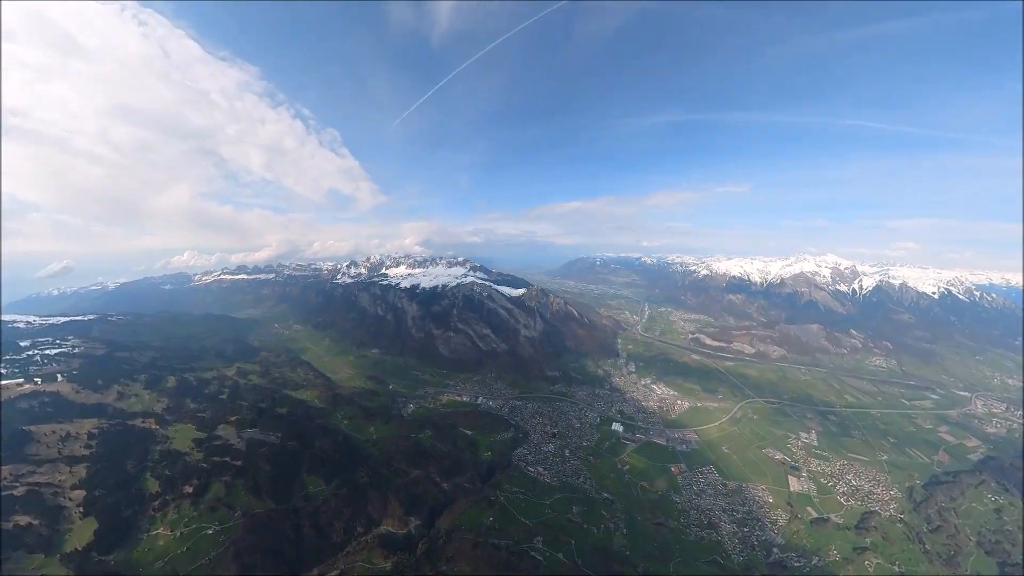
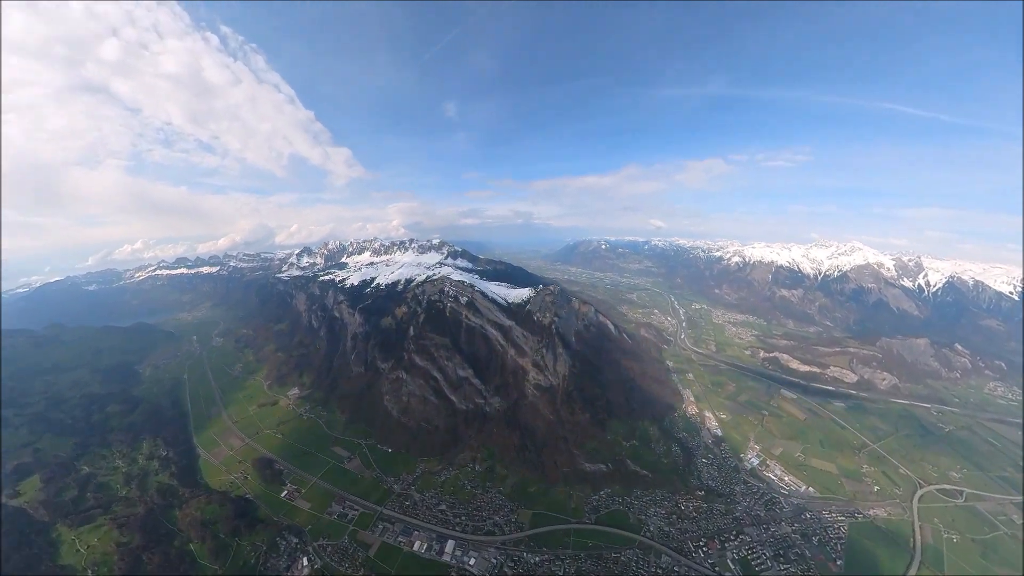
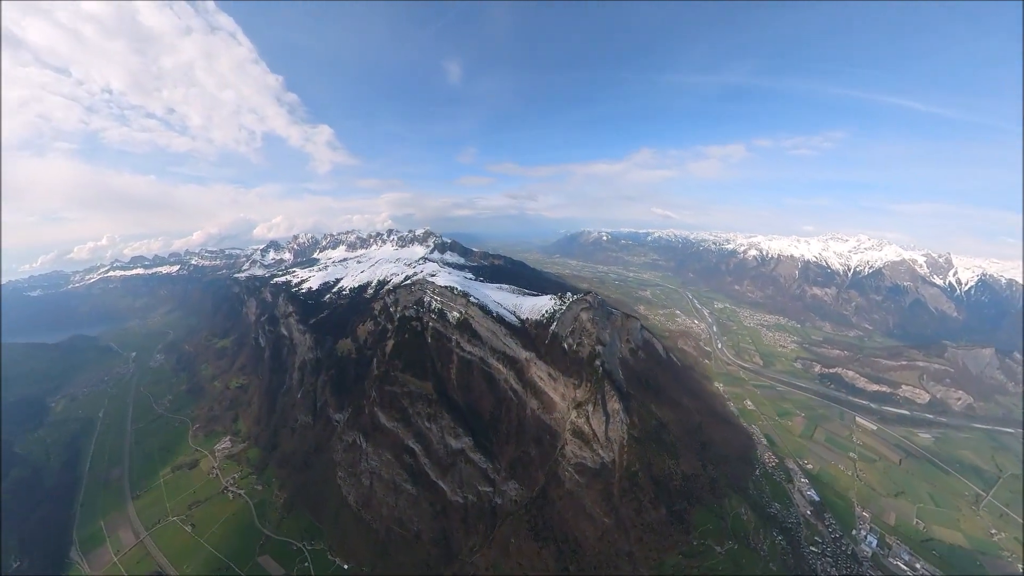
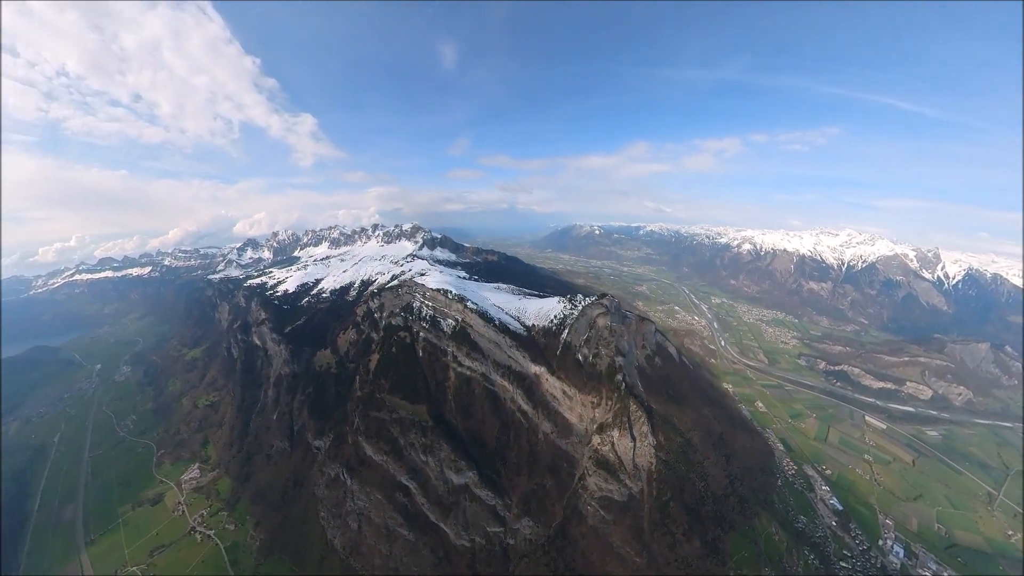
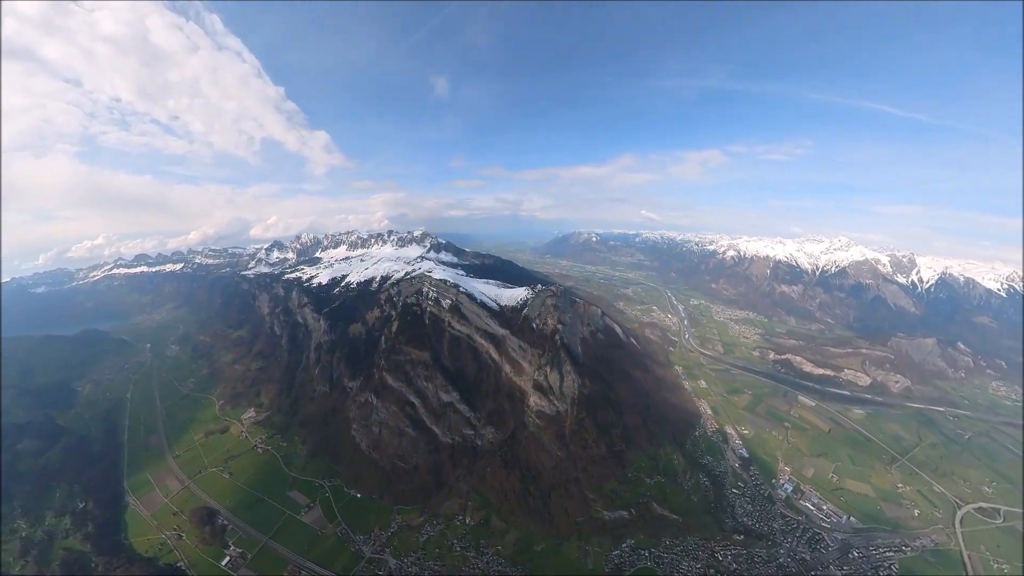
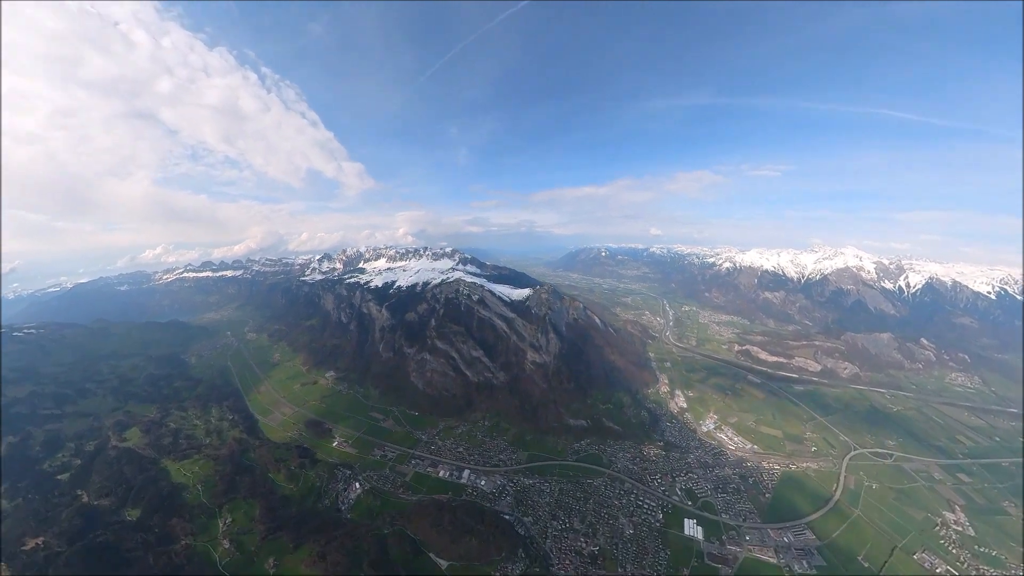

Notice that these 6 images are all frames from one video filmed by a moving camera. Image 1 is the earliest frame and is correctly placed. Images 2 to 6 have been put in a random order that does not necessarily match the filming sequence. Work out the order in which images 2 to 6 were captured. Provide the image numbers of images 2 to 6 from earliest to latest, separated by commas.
6, 2, 5, 3, 4
